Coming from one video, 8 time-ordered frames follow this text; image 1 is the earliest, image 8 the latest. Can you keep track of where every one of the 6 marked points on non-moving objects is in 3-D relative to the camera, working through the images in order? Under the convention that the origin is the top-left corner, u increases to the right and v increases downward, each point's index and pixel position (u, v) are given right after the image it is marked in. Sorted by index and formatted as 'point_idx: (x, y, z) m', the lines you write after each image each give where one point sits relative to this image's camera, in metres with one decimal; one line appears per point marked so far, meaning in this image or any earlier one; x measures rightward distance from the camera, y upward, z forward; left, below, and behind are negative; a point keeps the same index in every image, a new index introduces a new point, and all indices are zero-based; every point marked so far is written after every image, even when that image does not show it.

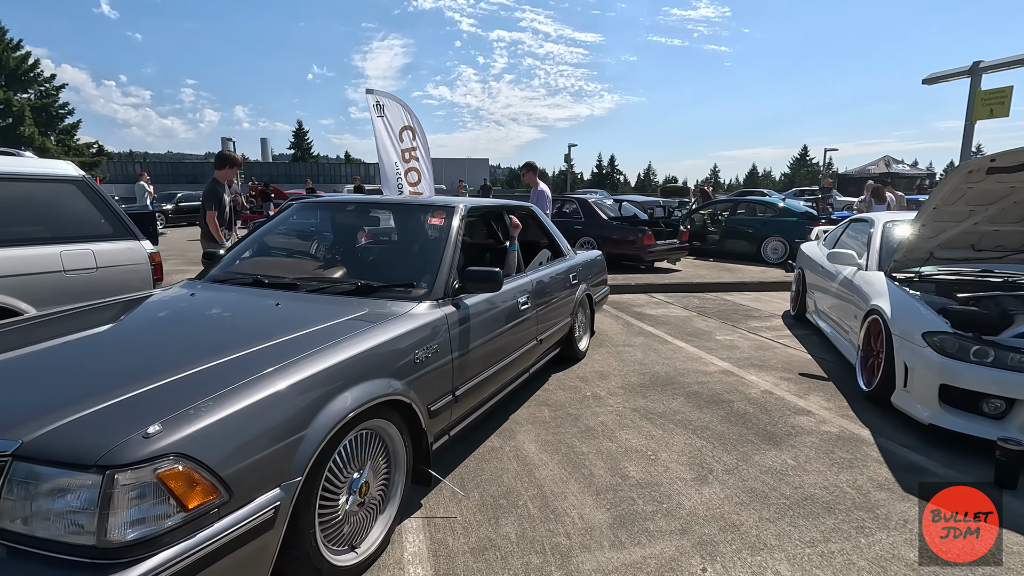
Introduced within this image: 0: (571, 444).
0: (+0.3, -0.9, +3.2) m
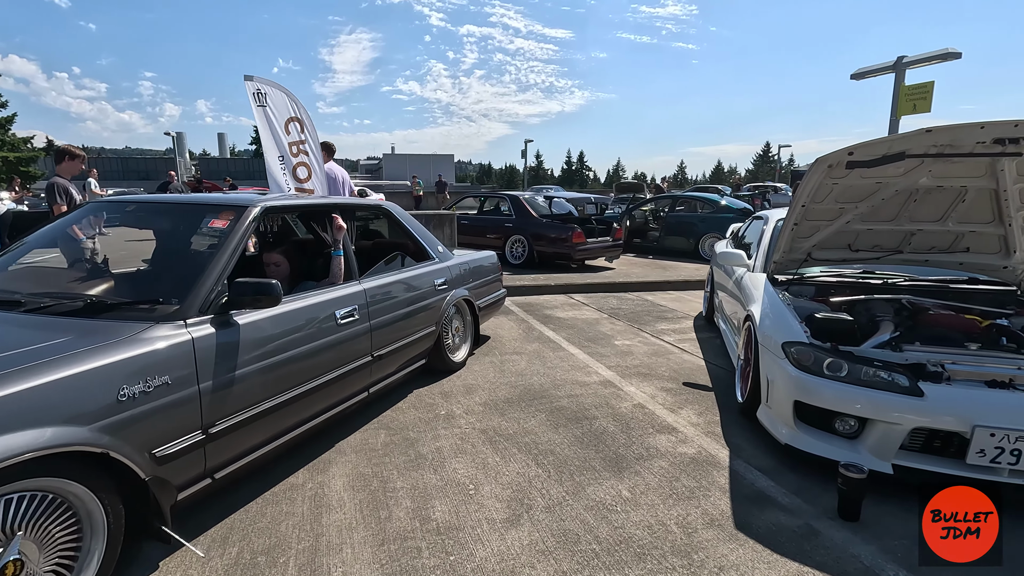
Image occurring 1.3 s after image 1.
0: (-0.7, -1.0, +2.8) m
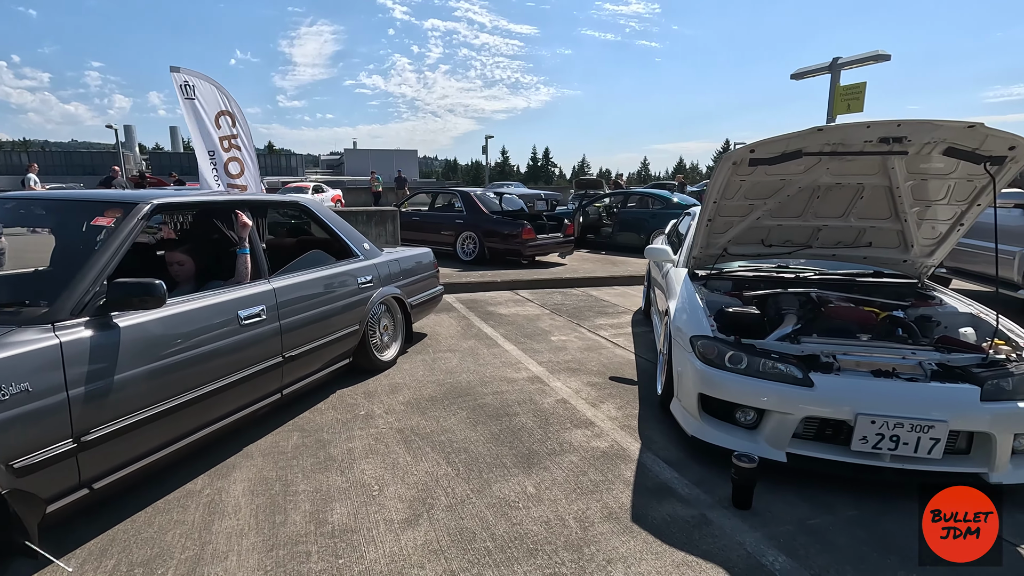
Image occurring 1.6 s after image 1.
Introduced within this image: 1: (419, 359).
0: (-1.1, -1.0, +2.7) m
1: (-0.8, -0.6, +4.8) m
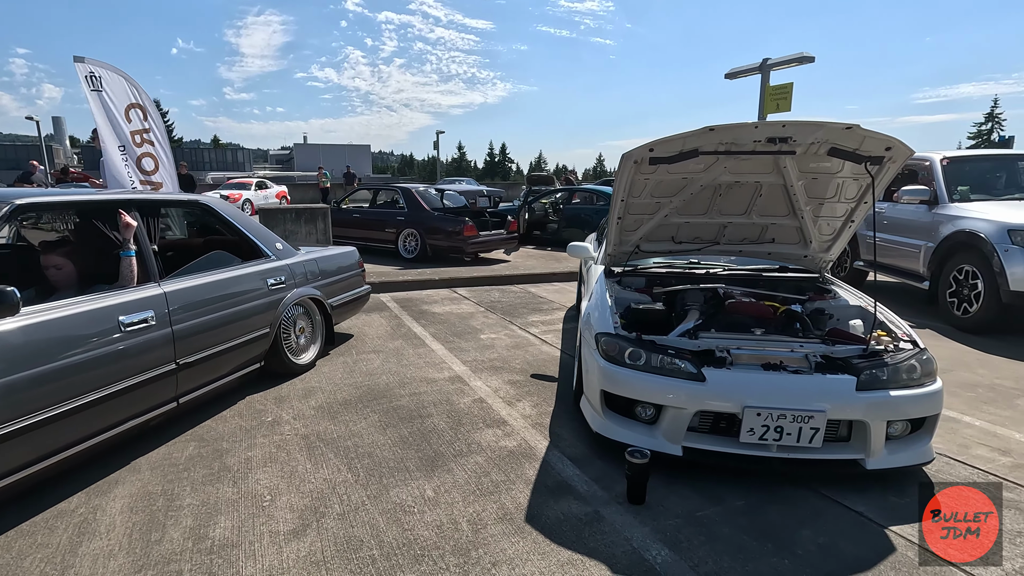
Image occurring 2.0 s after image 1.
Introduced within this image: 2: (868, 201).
0: (-1.6, -1.0, +2.6) m
1: (-1.5, -0.6, +4.6) m
2: (+2.2, +0.5, +3.3) m
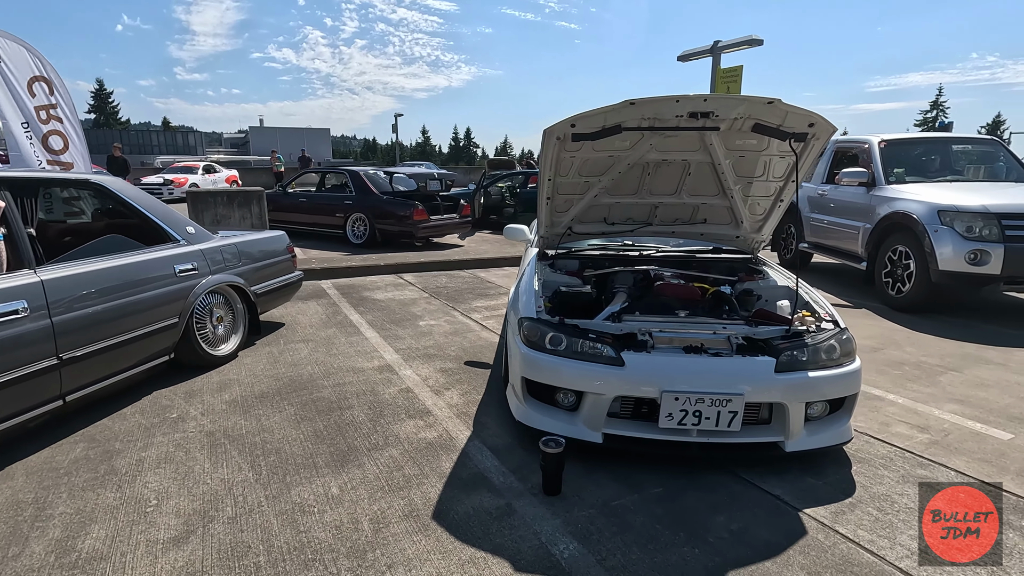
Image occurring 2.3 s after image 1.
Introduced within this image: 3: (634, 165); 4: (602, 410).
0: (-2.1, -1.0, +2.4) m
1: (-2.0, -0.5, +4.4) m
2: (+1.7, +0.7, +3.3) m
3: (+0.8, +0.8, +3.3) m
4: (+0.4, -0.6, +2.7) m
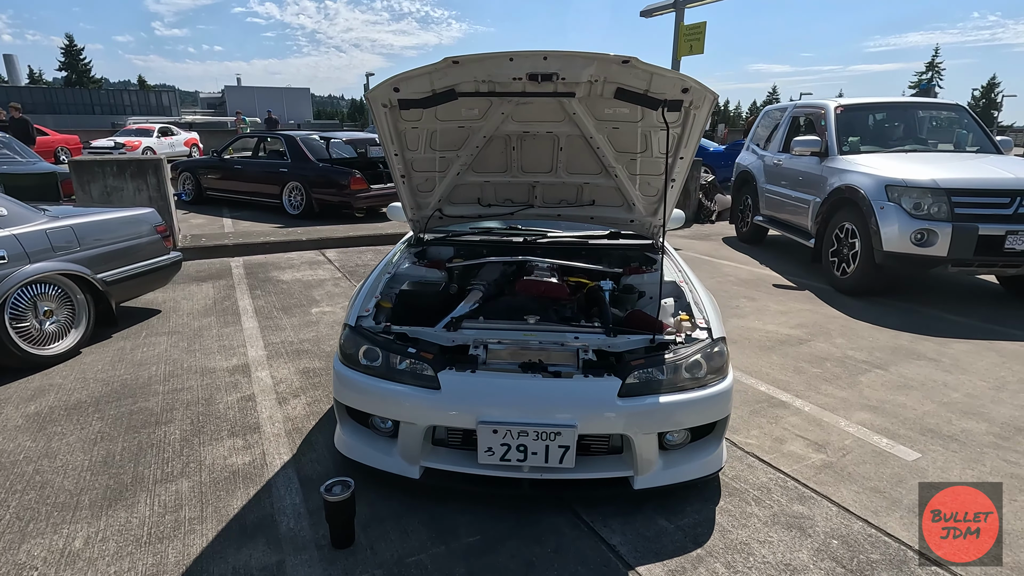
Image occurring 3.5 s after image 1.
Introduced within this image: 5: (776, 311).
0: (-2.9, -1.0, +1.9) m
1: (-2.9, -0.4, +3.9) m
2: (+0.9, +0.7, +2.8) m
3: (-0.1, +0.8, +2.8) m
4: (-0.4, -0.6, +2.2) m
5: (+2.4, -0.2, +5.0) m
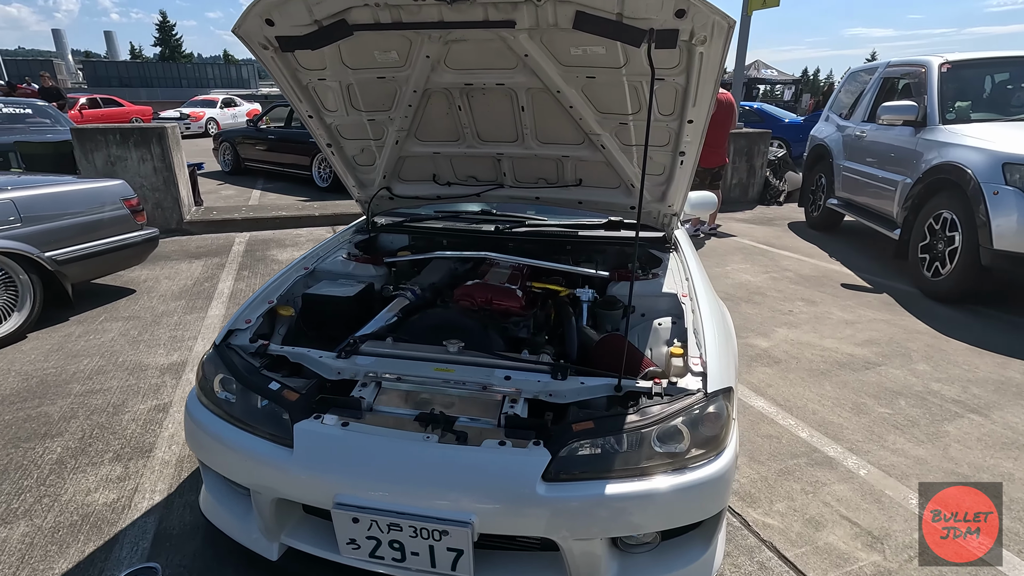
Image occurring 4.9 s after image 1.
0: (-3.3, -1.0, +1.6) m
1: (-3.0, -0.3, +3.6) m
2: (+0.7, +0.6, +1.9) m
3: (-0.3, +0.7, +2.0) m
4: (-0.7, -0.7, +1.6) m
5: (+2.4, -0.2, +4.0) m
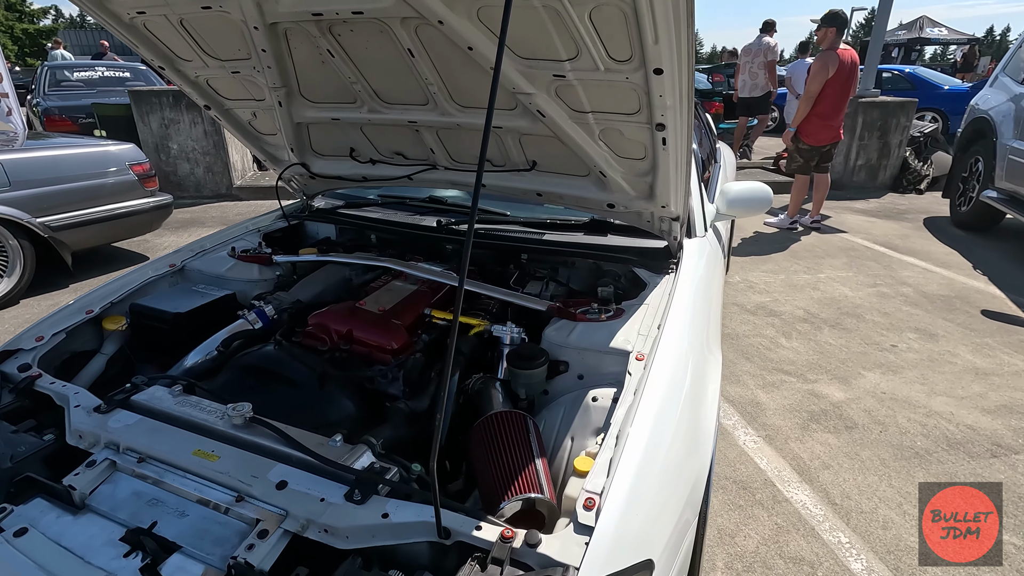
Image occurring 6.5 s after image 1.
0: (-3.7, -0.8, +1.7) m
1: (-3.0, -0.1, +3.5) m
2: (+0.3, +0.5, +1.1) m
3: (-0.6, +0.7, +1.4) m
4: (-1.2, -0.7, +1.1) m
5: (+2.4, -0.4, +2.8) m
